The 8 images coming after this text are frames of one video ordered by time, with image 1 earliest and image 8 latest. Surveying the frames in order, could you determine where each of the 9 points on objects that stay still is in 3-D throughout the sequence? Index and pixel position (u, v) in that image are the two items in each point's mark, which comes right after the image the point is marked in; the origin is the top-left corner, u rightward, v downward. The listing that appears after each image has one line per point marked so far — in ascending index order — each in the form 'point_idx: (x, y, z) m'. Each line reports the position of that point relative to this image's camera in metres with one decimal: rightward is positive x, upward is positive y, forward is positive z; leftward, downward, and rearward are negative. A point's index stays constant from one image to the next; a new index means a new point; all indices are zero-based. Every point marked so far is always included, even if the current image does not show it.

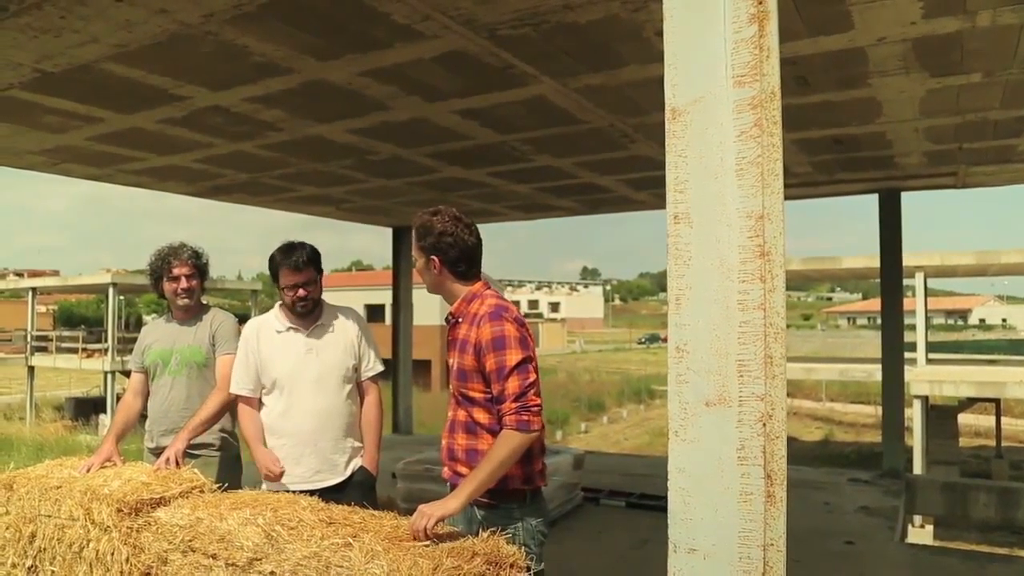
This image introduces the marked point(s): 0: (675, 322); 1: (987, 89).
0: (+0.4, -0.1, +2.1) m
1: (+2.6, +1.0, +4.3) m
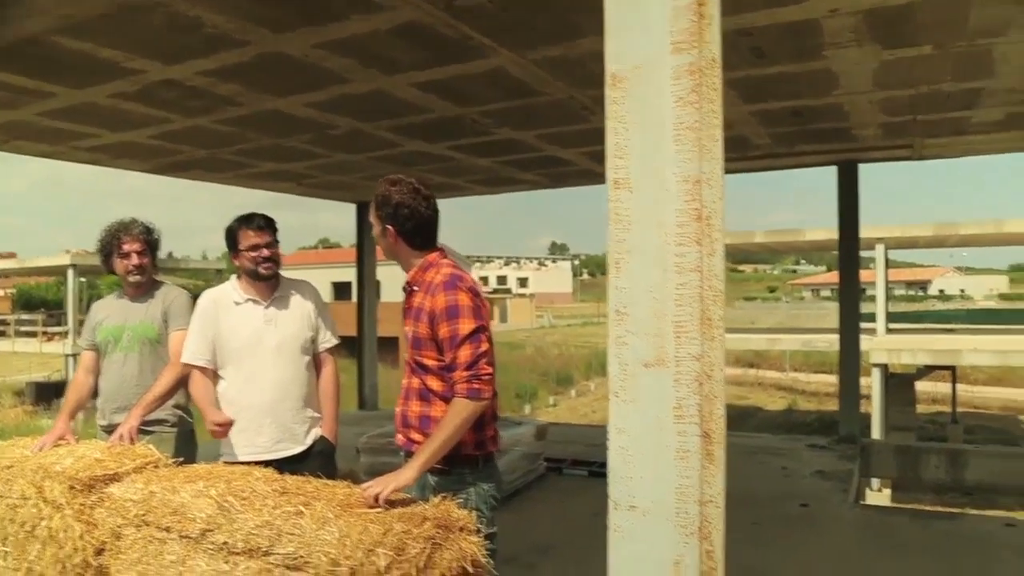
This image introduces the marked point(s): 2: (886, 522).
0: (+0.3, 0.0, +2.1) m
1: (+2.3, +1.2, +4.4) m
2: (+2.5, -1.6, +5.5) m
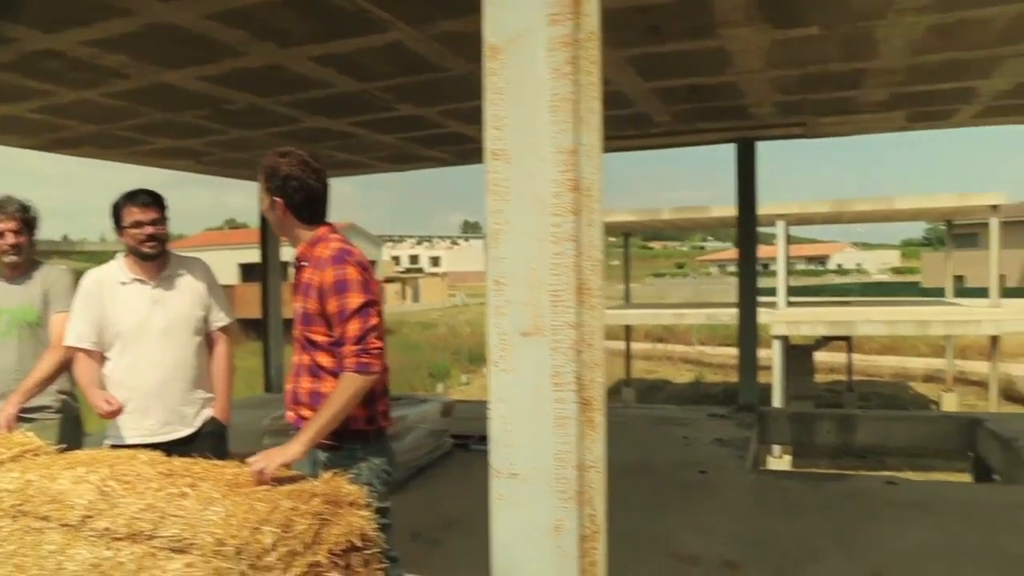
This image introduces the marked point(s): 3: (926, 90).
0: (0.0, +0.1, +2.1) m
1: (+1.8, +1.4, +4.5) m
2: (+1.9, -1.4, +5.7) m
3: (+3.2, +1.4, +6.3) m
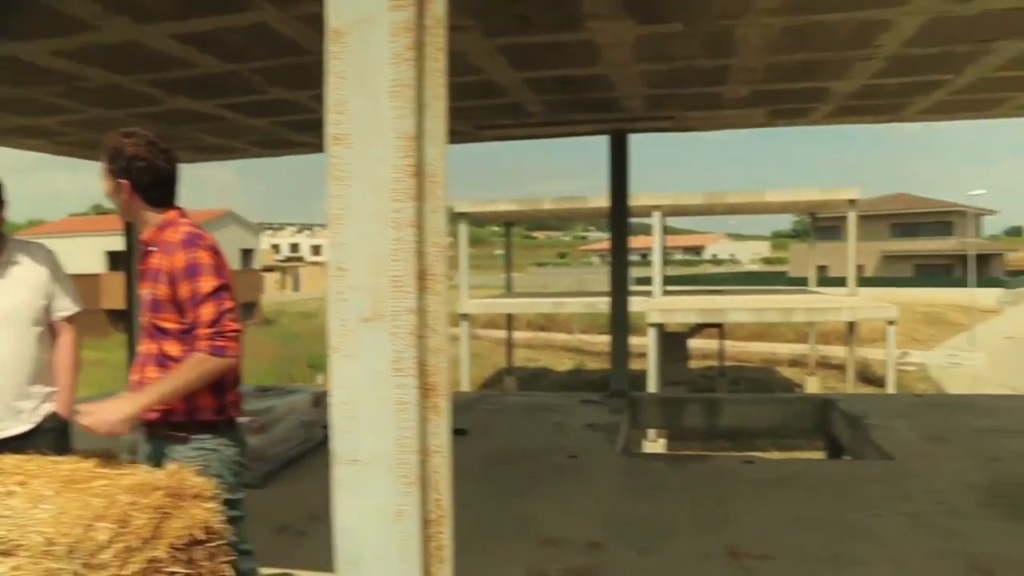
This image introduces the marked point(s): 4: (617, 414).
0: (-0.5, +0.1, +2.1) m
1: (+1.0, +1.4, +4.7) m
2: (+1.0, -1.3, +5.9) m
3: (+2.2, +1.5, +6.7) m
4: (+1.0, -1.1, +7.5) m
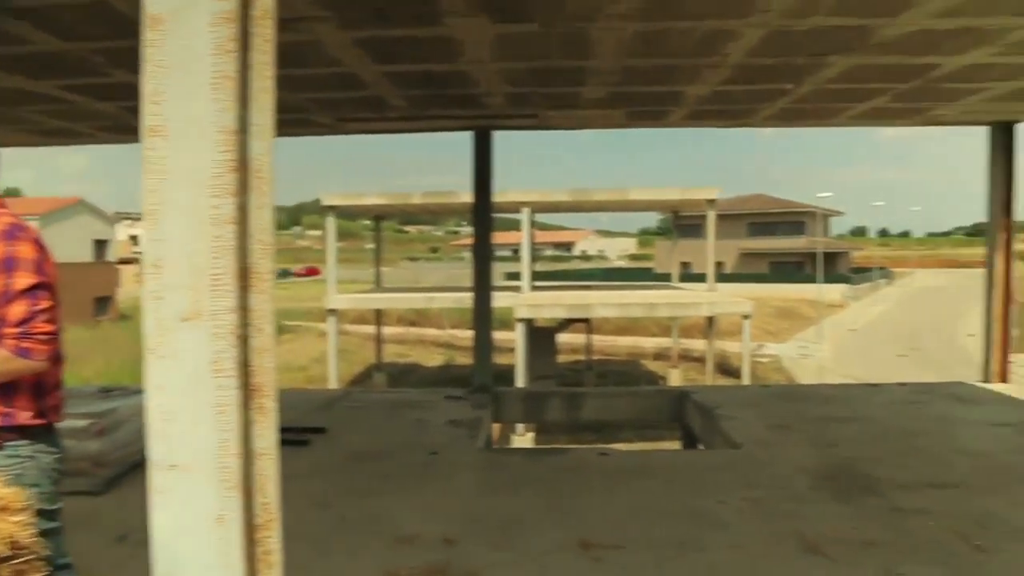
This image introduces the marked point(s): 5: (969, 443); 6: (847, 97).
0: (-0.9, +0.1, +2.0) m
1: (+0.2, +1.5, +4.8) m
2: (-0.1, -1.3, +6.0) m
3: (+1.1, +1.5, +6.9) m
4: (-0.3, -1.1, +7.5) m
5: (+3.1, -1.0, +5.5) m
6: (+2.6, +1.5, +6.4) m
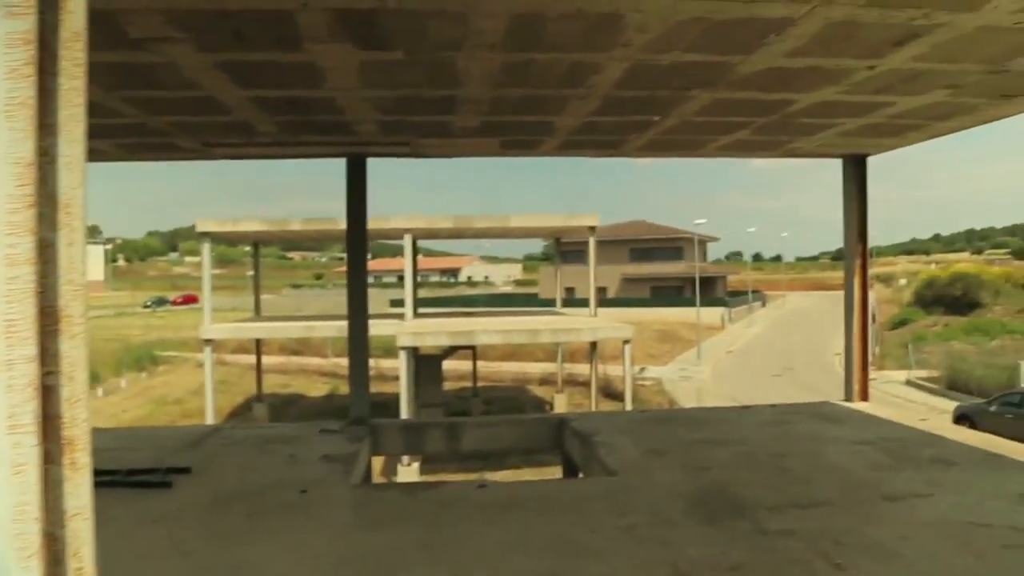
0: (-1.3, 0.0, +1.8) m
1: (-0.6, +1.3, +4.7) m
2: (-1.0, -1.5, +5.8) m
3: (0.0, +1.3, +7.0) m
4: (-1.4, -1.4, +7.3) m
5: (+2.2, -1.2, +5.7) m
6: (+1.6, +1.3, +6.7) m
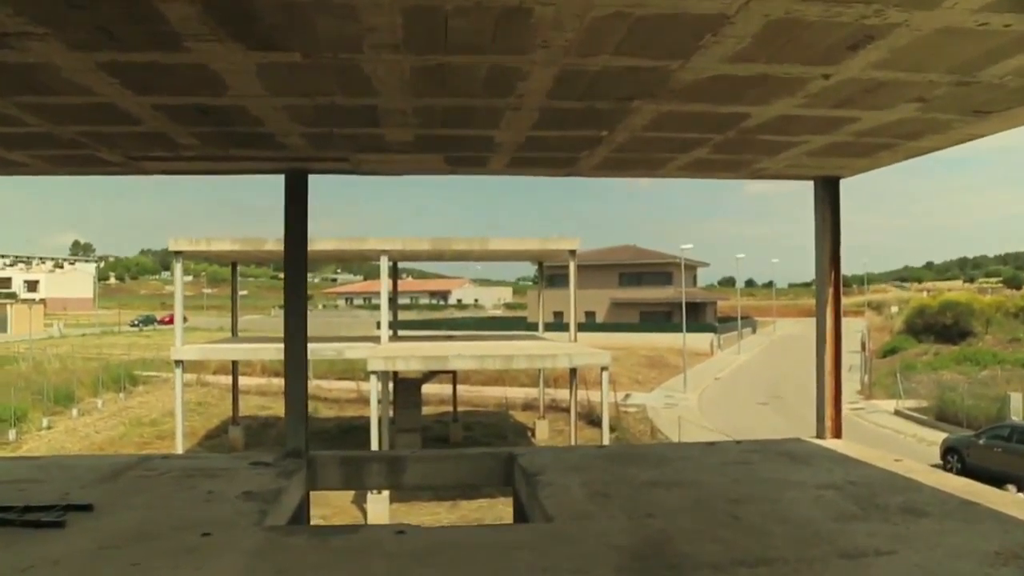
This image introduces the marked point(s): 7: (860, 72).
0: (-1.7, 0.0, +1.3) m
1: (-1.0, +1.1, +4.3) m
2: (-1.4, -1.7, +5.3) m
3: (-0.4, +1.1, +6.5) m
4: (-1.9, -1.6, +6.8) m
5: (+1.8, -1.4, +5.2) m
6: (+1.2, +1.1, +6.2) m
7: (+1.8, +1.1, +4.2) m
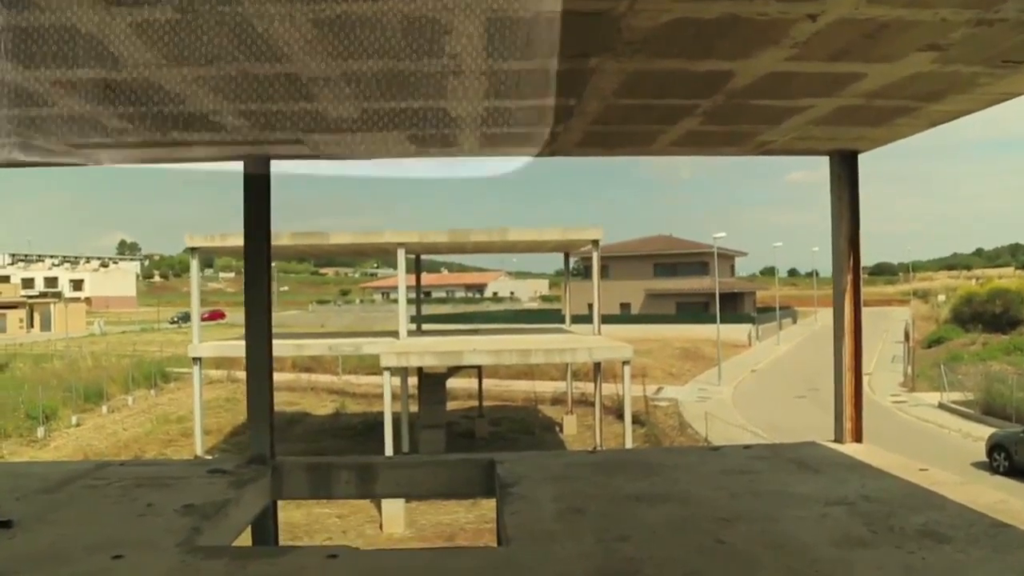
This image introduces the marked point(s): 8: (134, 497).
0: (-2.1, 0.0, +0.7) m
1: (-1.4, +1.2, +3.7) m
2: (-1.7, -1.6, +4.7) m
3: (-0.6, +1.1, +5.9) m
4: (-2.1, -1.5, +6.2) m
5: (+1.5, -1.3, +4.5) m
6: (+0.9, +1.2, +5.5) m
7: (+1.4, +1.2, +3.4) m
8: (-2.7, -1.6, +6.0) m
